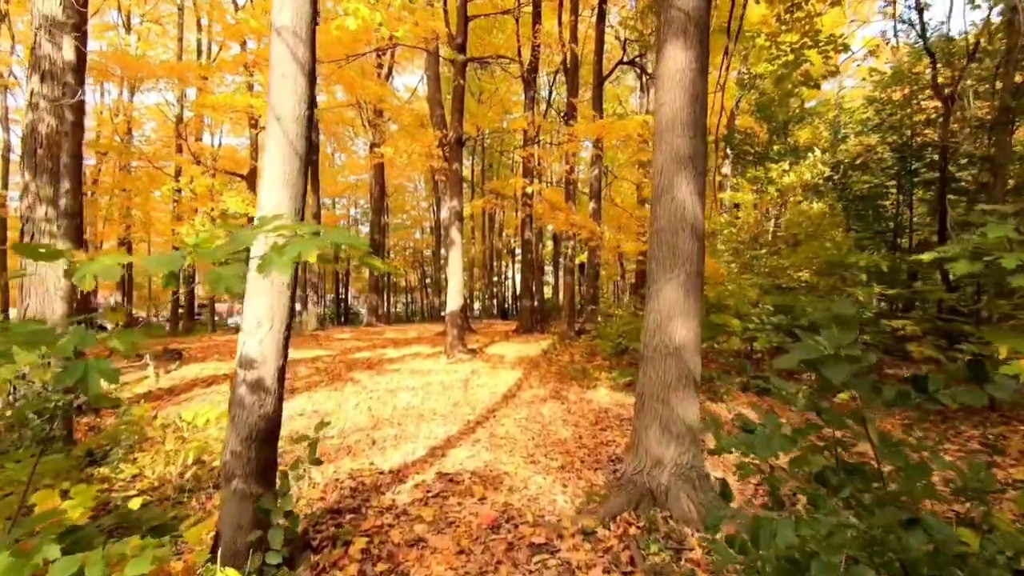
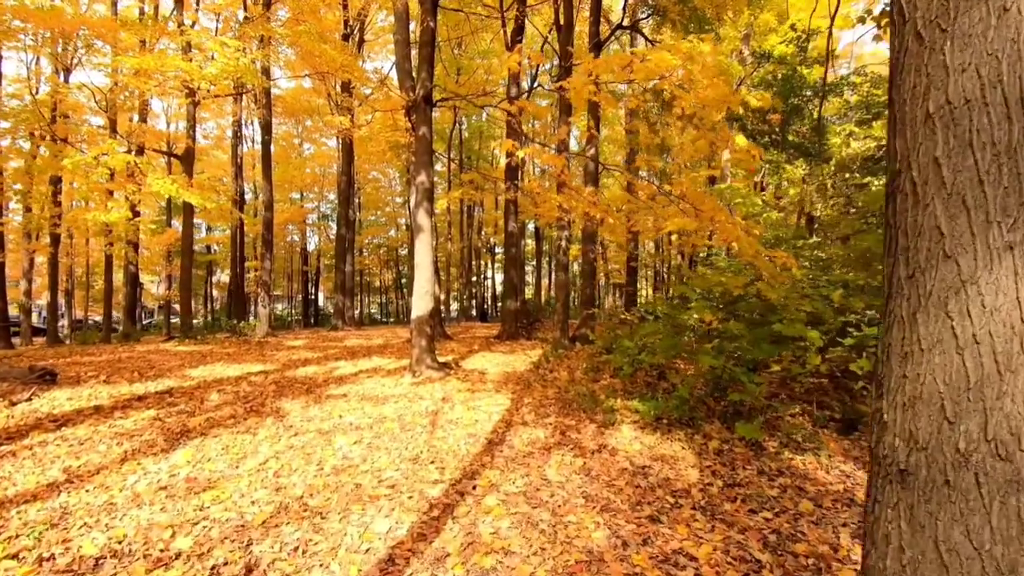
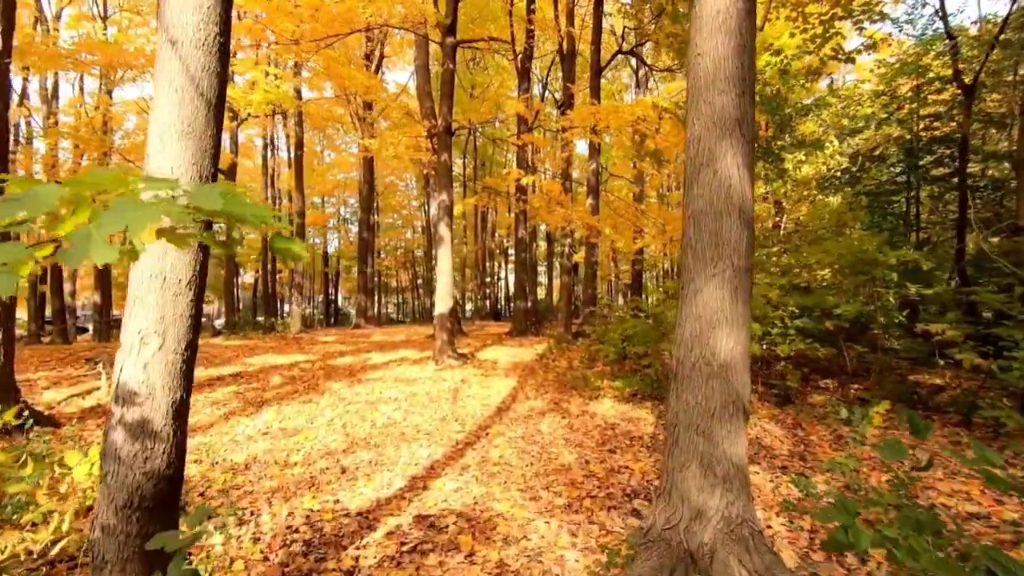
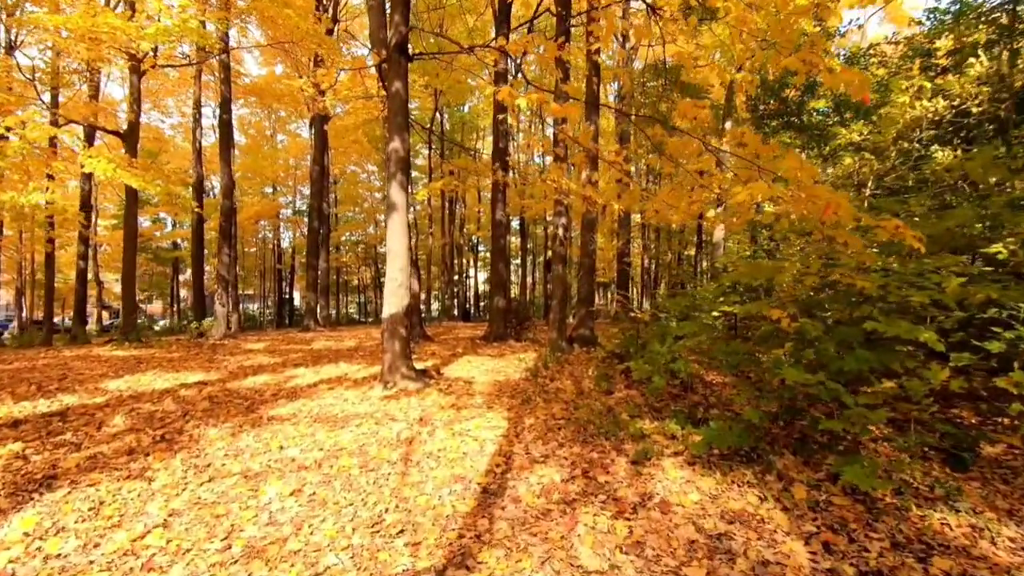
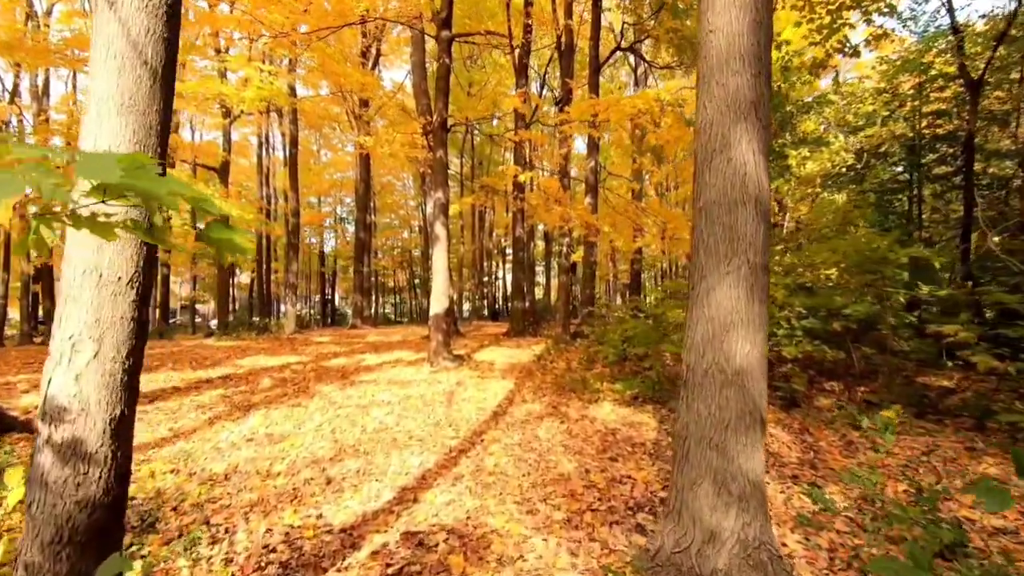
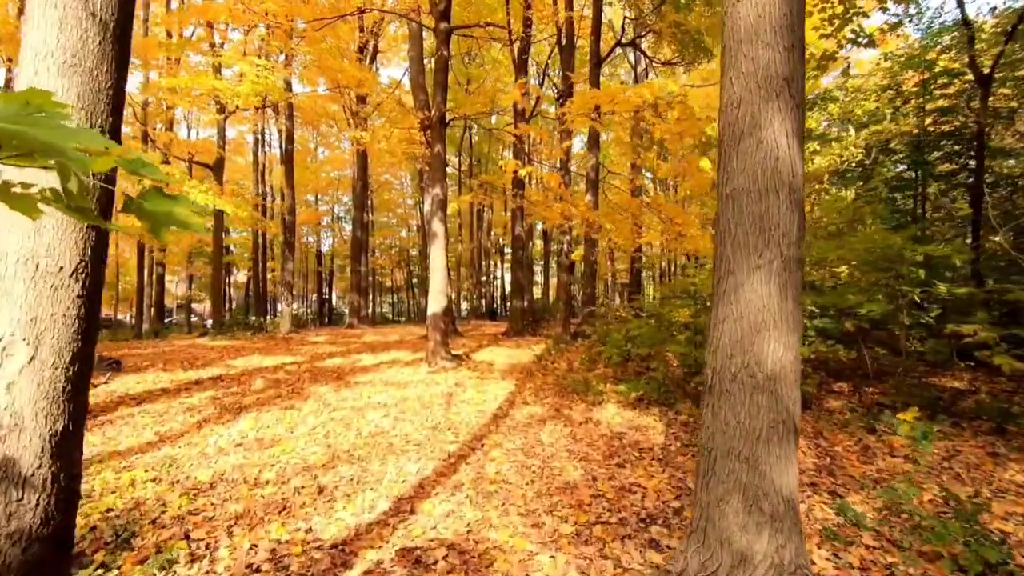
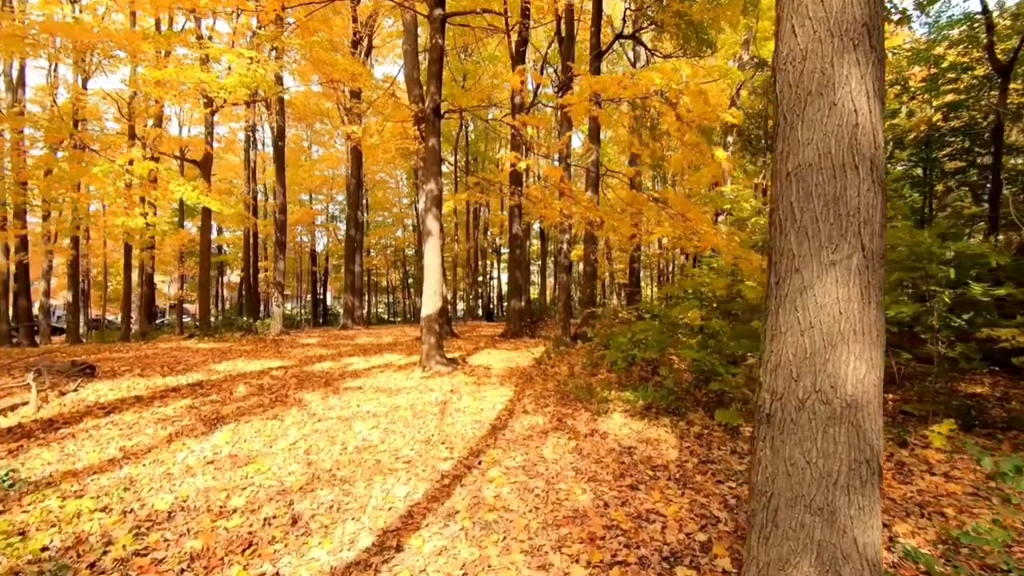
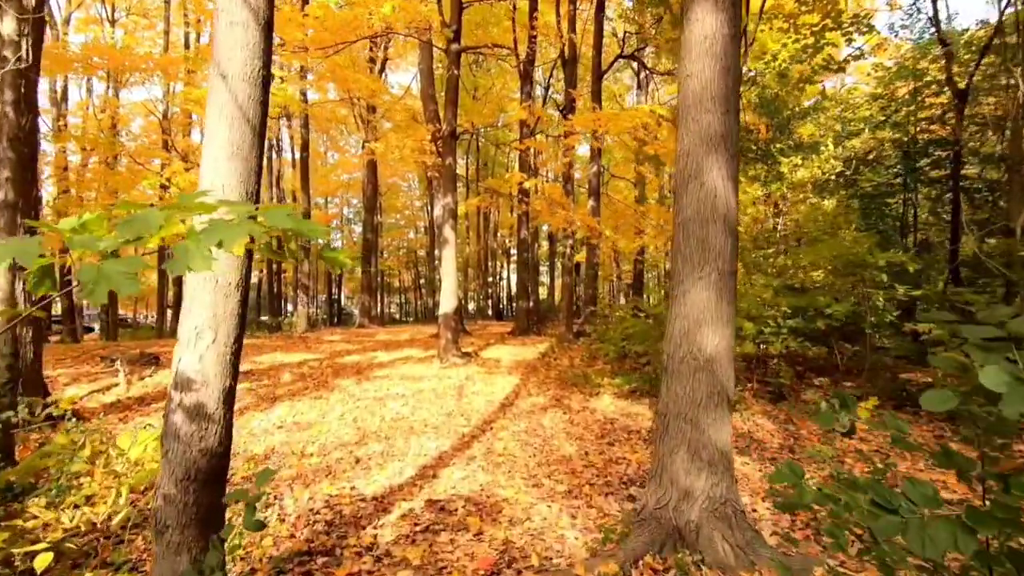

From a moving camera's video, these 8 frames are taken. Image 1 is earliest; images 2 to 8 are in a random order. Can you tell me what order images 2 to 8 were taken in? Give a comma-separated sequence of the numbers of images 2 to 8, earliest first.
8, 3, 5, 6, 7, 2, 4
